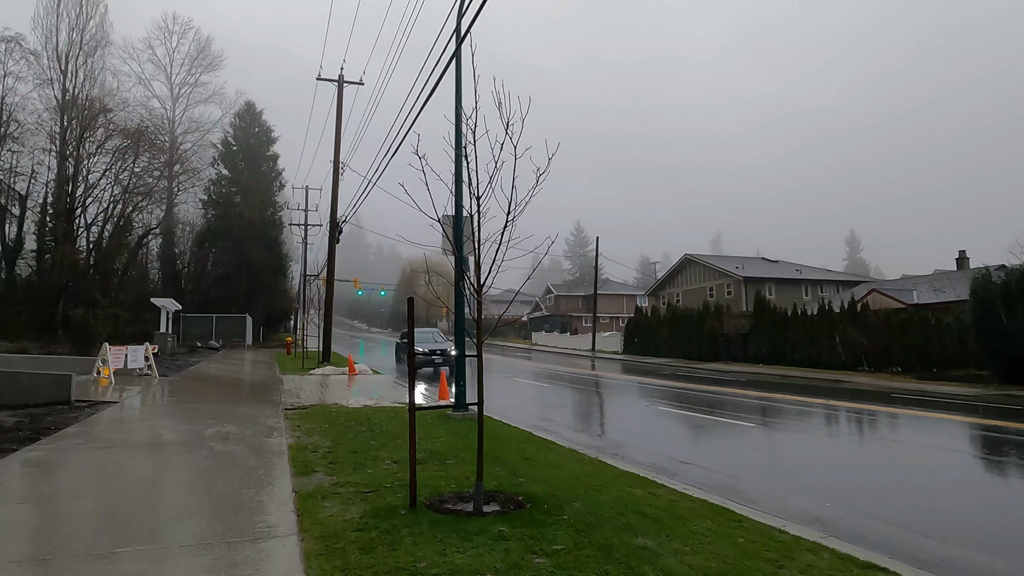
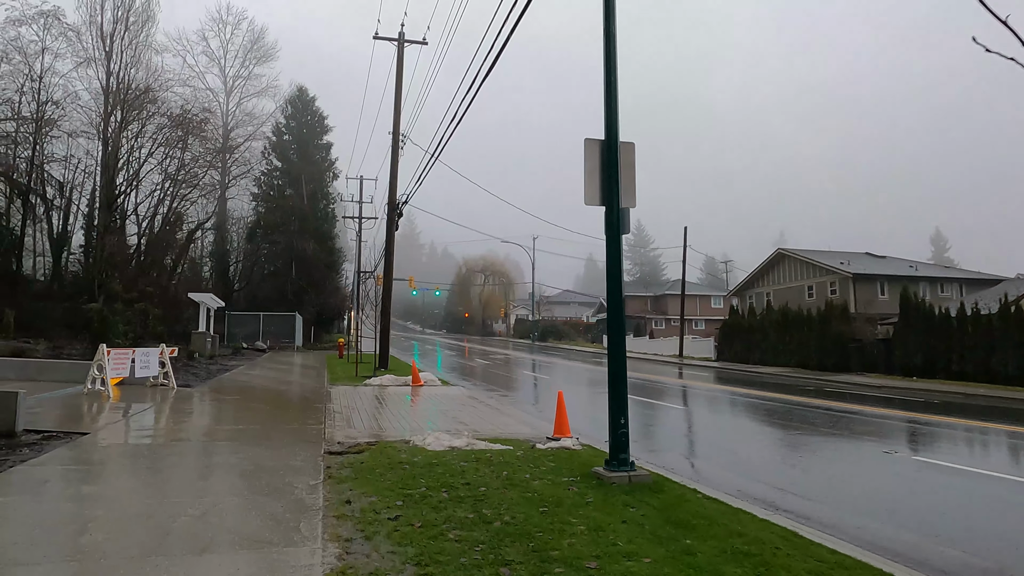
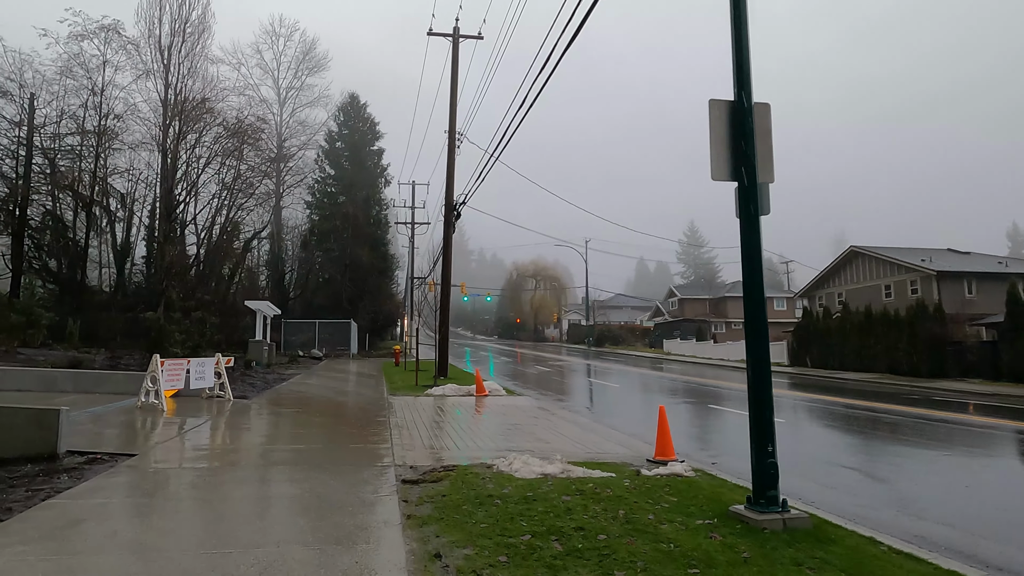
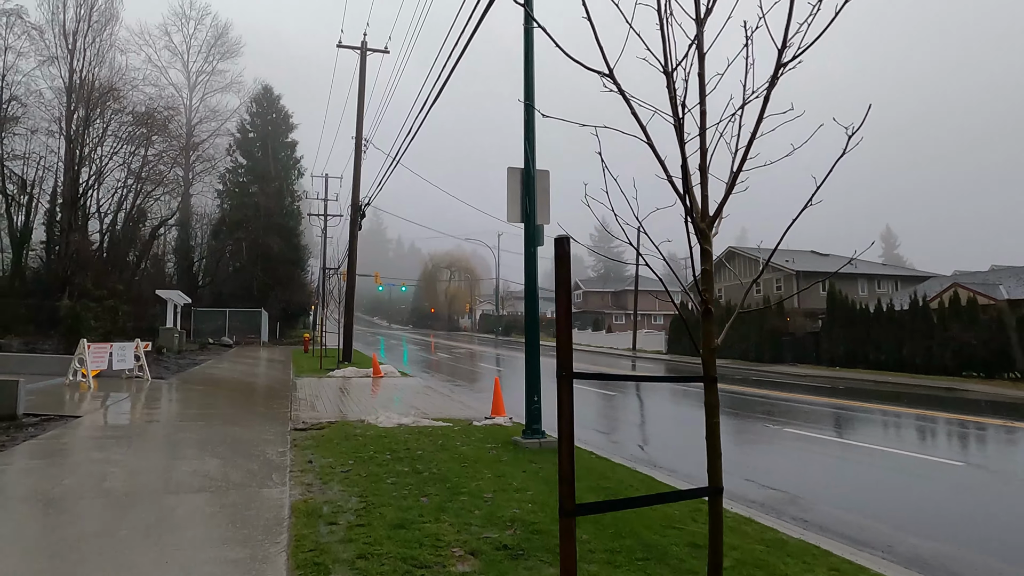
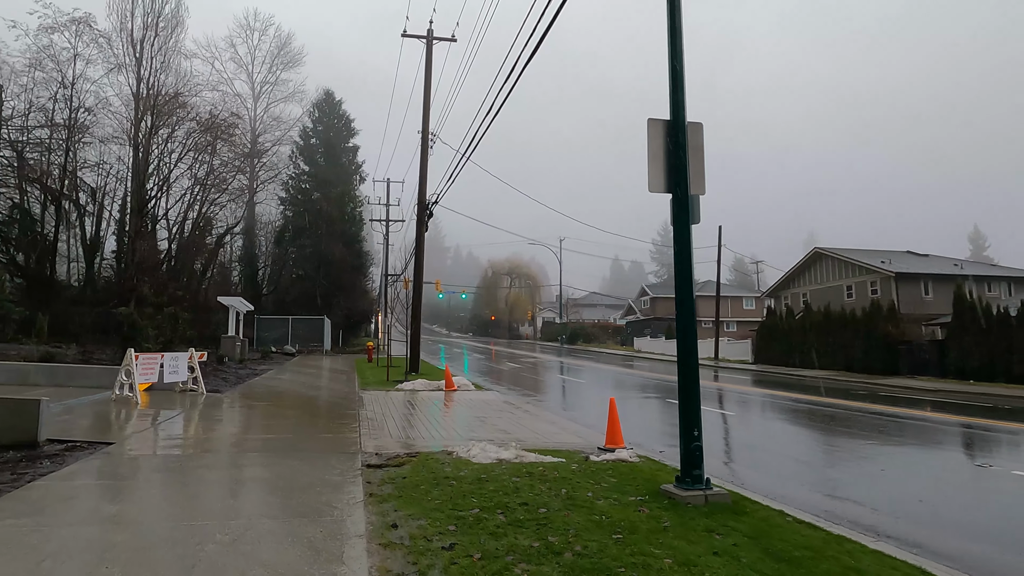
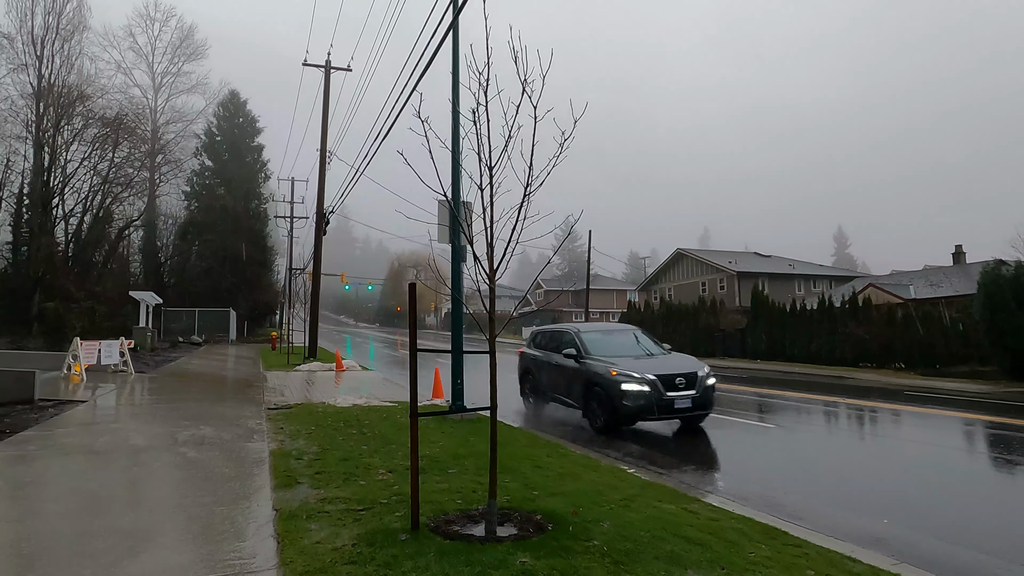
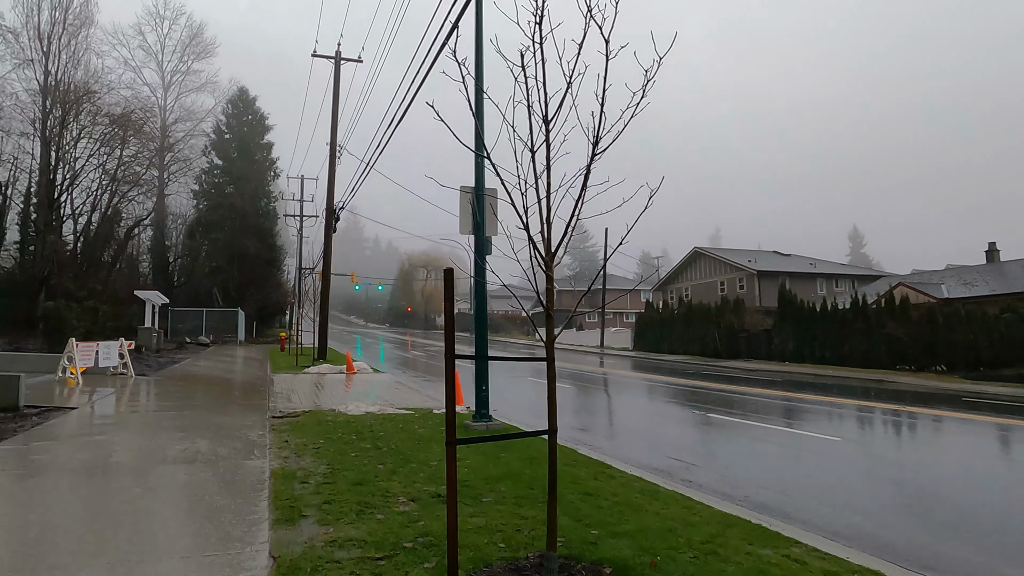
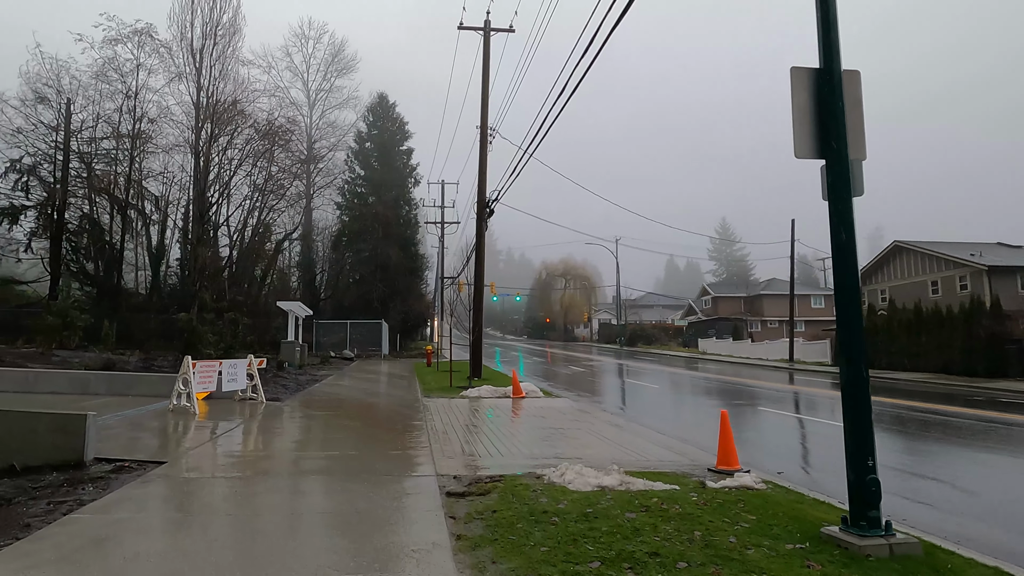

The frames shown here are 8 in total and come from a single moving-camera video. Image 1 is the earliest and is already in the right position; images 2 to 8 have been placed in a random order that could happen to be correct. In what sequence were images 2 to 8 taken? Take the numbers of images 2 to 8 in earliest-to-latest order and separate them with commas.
6, 7, 4, 2, 5, 3, 8
